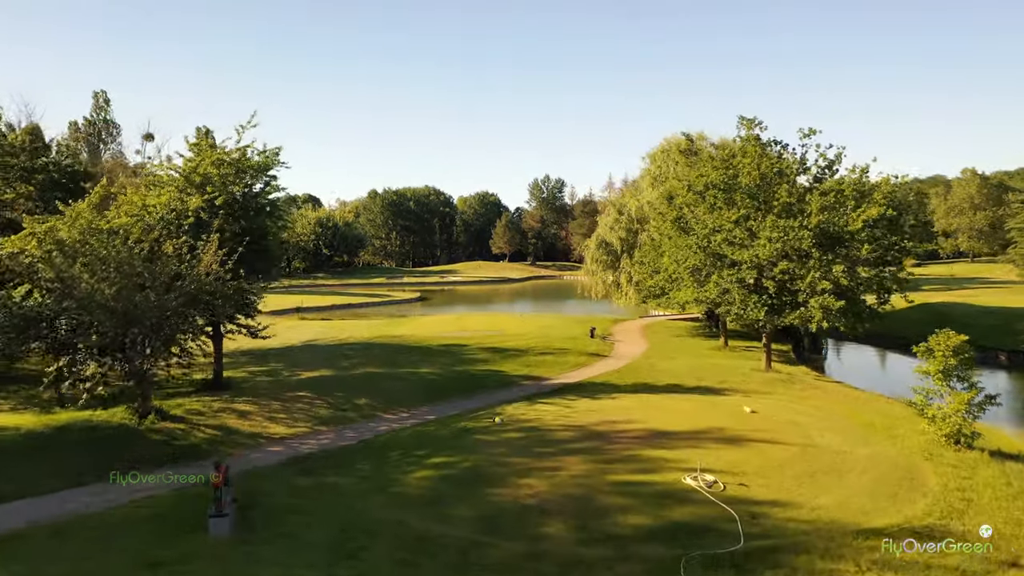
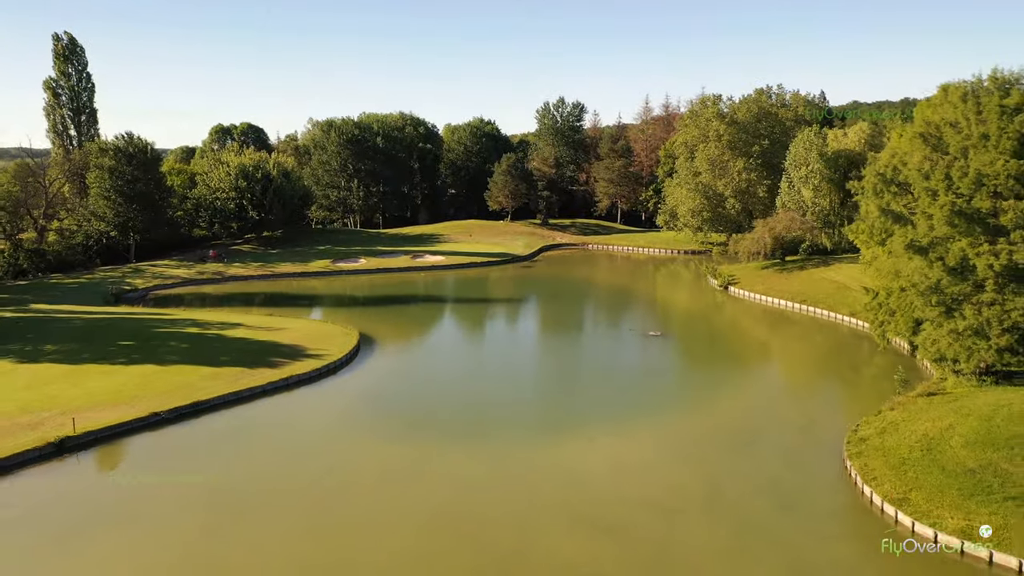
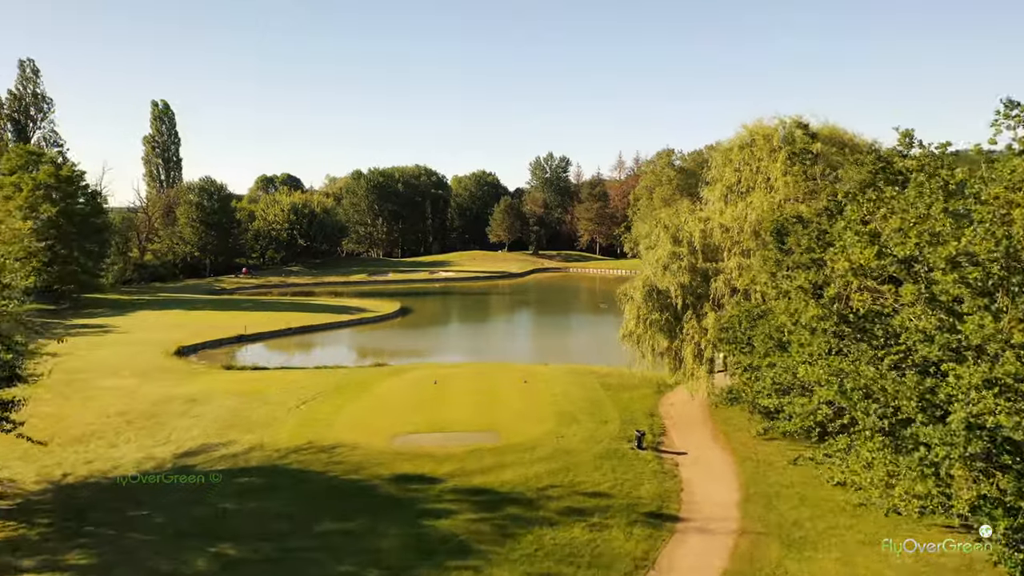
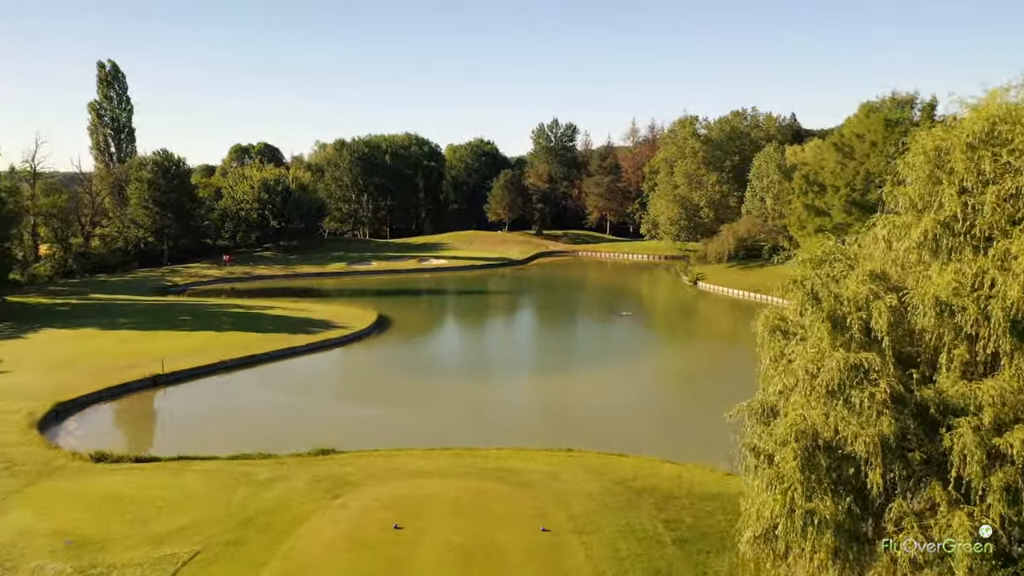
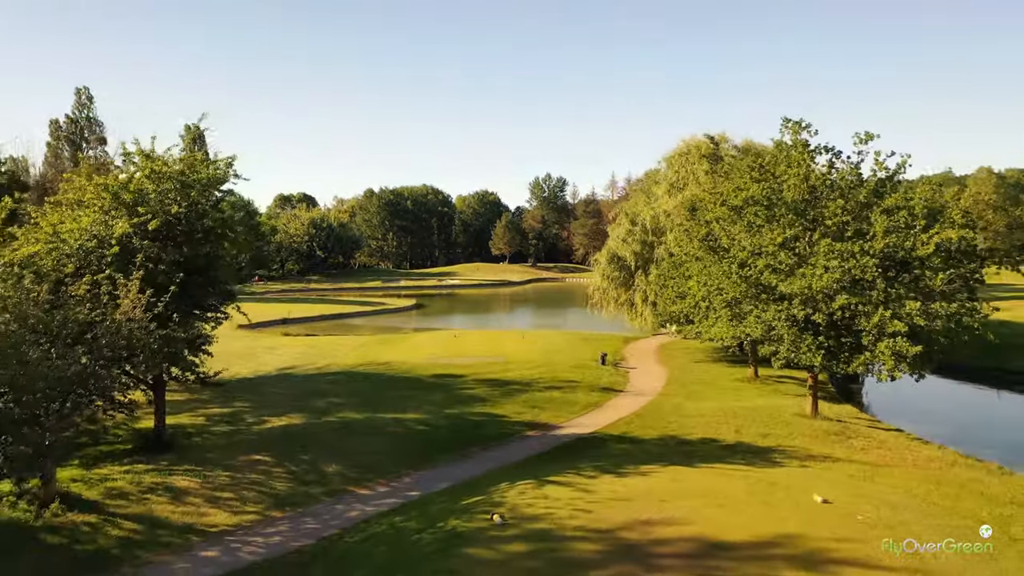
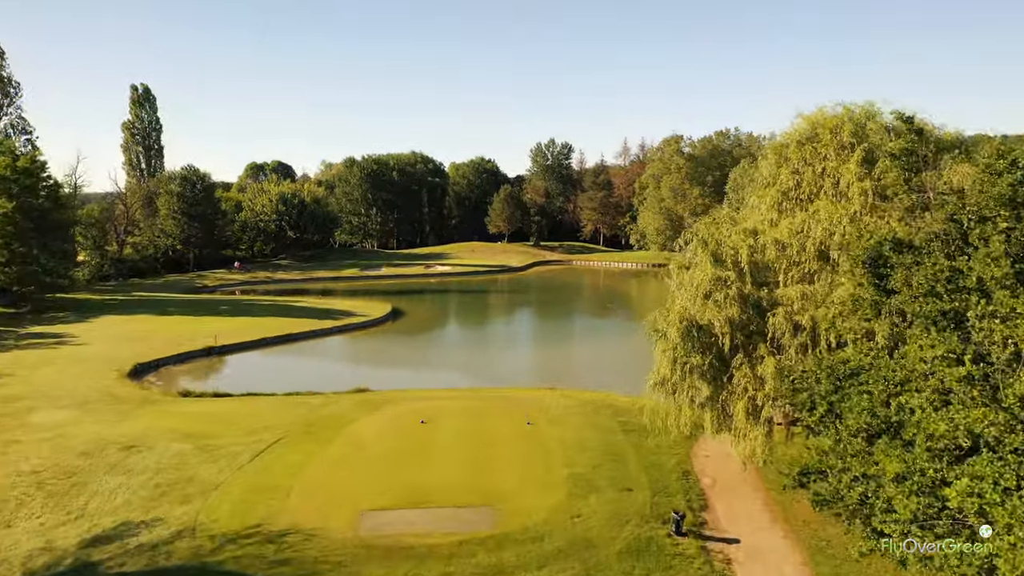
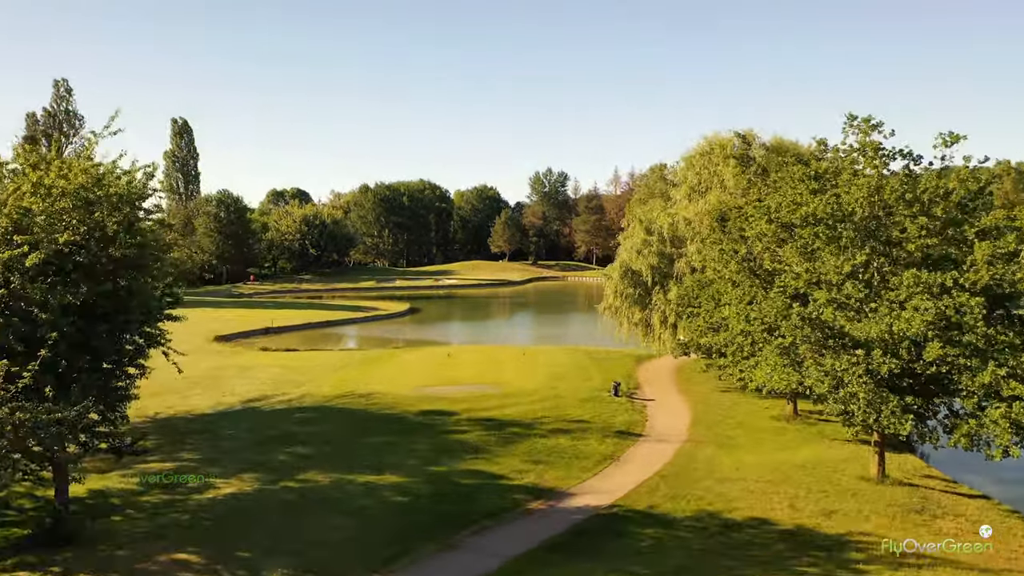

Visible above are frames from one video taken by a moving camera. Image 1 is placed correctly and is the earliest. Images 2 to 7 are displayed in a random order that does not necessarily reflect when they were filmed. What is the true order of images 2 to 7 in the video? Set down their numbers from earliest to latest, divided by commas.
5, 7, 3, 6, 4, 2
